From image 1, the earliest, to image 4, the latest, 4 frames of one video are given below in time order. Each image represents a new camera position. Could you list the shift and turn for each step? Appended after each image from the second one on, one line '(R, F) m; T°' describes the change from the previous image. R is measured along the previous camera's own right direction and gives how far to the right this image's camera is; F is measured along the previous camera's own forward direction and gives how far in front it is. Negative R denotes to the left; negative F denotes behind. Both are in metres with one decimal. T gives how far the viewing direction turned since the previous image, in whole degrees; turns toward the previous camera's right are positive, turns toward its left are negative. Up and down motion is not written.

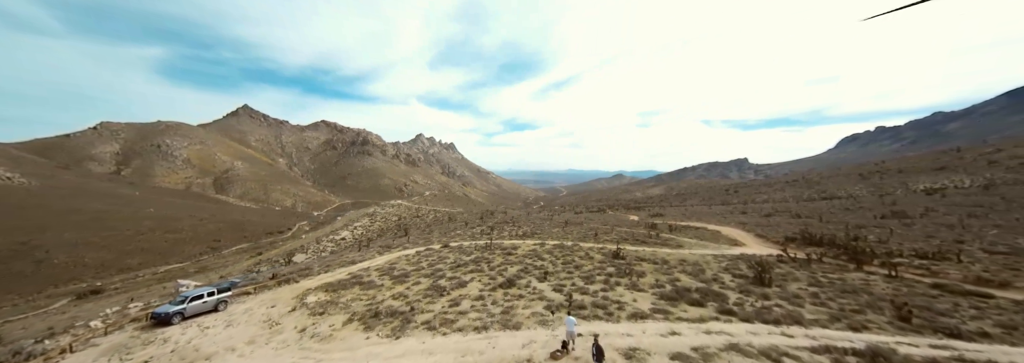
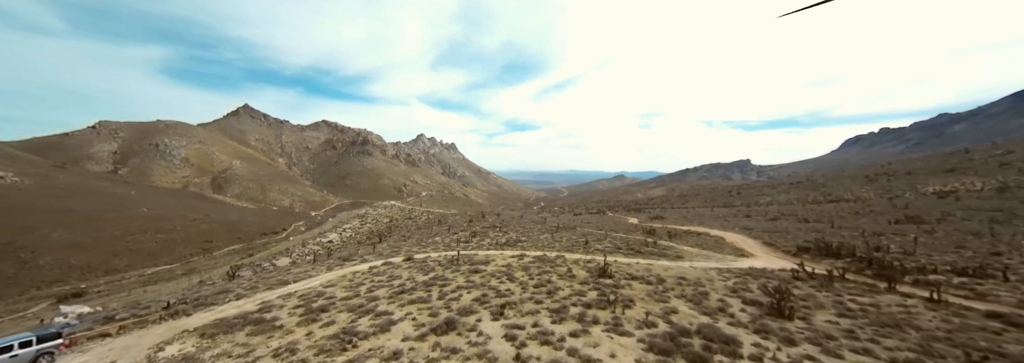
(+0.8, +1.3) m; 0°
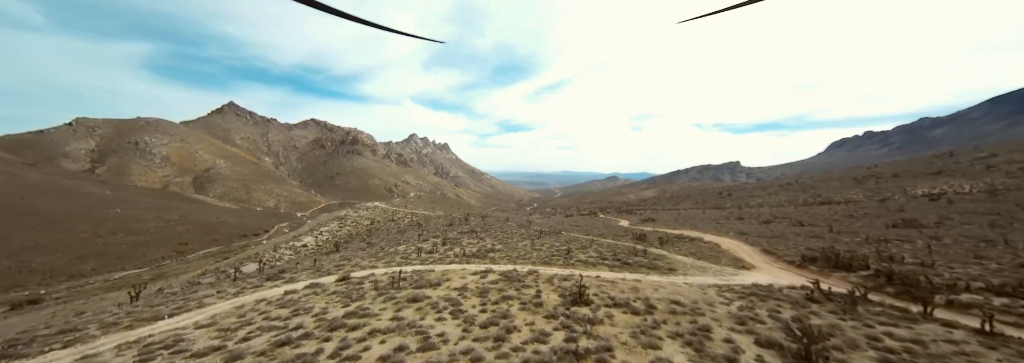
(+0.8, +1.5) m; +1°
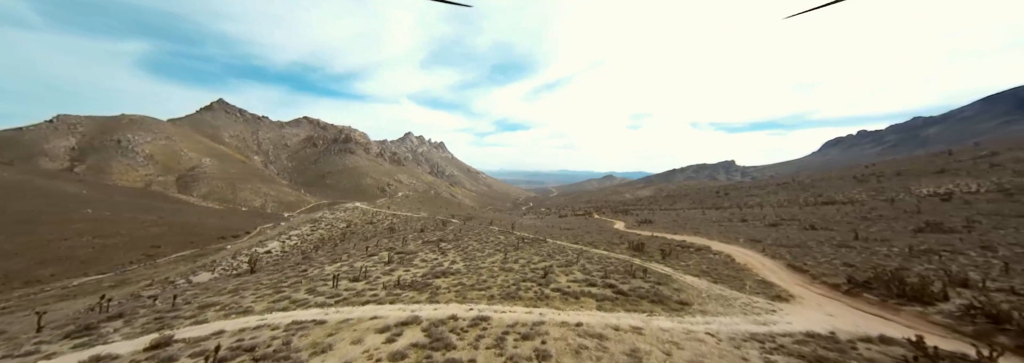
(+1.0, +2.7) m; +1°
